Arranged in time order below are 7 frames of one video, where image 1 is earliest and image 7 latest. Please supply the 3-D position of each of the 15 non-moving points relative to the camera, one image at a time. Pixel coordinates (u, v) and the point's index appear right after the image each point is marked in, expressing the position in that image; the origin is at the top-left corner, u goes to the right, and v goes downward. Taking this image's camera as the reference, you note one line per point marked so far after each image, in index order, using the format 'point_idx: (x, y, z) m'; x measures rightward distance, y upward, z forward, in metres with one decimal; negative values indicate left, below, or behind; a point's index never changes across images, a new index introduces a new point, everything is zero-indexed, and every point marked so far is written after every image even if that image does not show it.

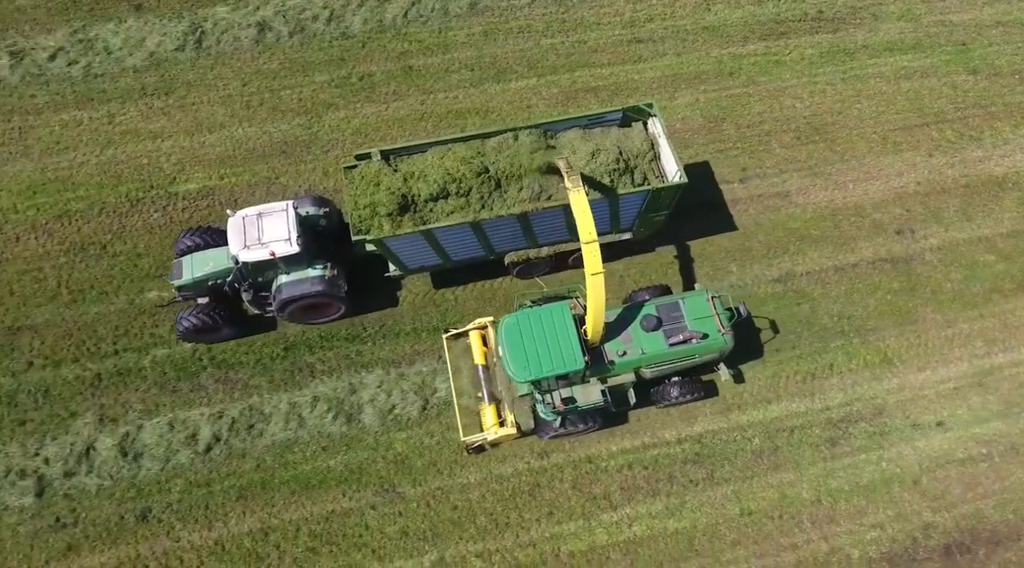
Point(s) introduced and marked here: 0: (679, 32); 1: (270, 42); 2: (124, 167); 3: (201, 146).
0: (+3.4, +5.1, +17.3) m
1: (-4.8, +4.8, +16.8) m
2: (-6.9, +2.1, +15.3) m
3: (-5.7, +2.5, +15.6) m
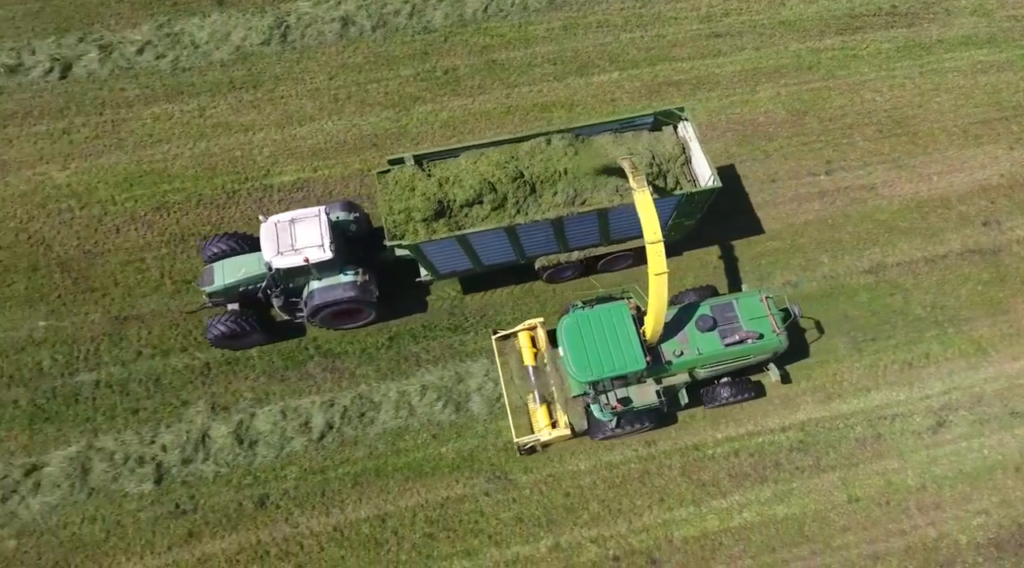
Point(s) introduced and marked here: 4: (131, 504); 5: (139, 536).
0: (+5.0, +5.3, +17.5) m
1: (-3.1, +4.9, +16.9) m
2: (-5.3, +2.2, +15.4) m
3: (-4.0, +2.7, +15.7) m
4: (-5.4, -3.1, +12.2) m
5: (-5.2, -3.5, +12.0) m
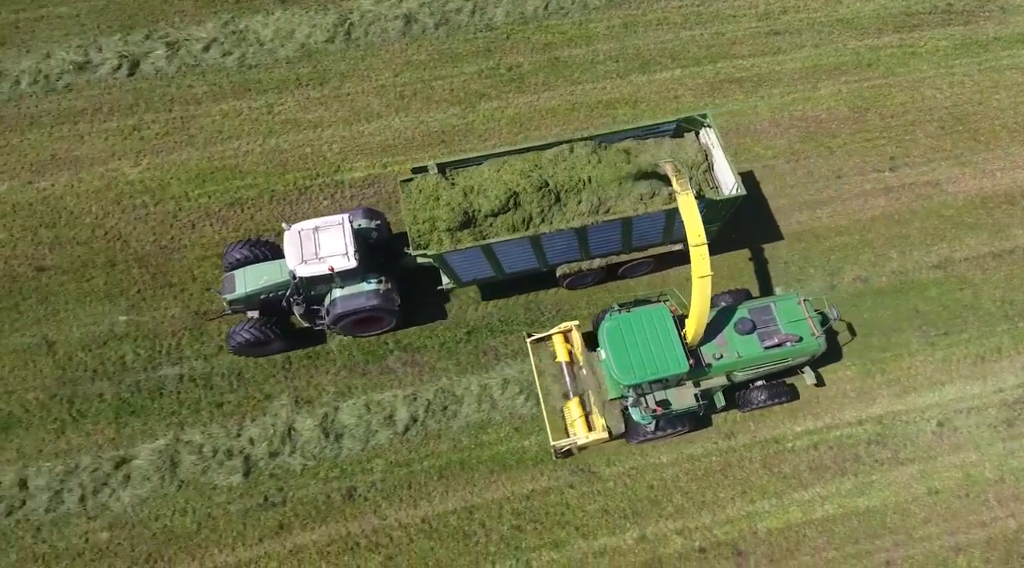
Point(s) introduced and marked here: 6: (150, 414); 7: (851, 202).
0: (+6.3, +5.4, +17.6) m
1: (-1.9, +5.0, +17.0) m
2: (-4.0, +2.3, +15.5) m
3: (-2.8, +2.8, +15.8) m
4: (-4.2, -3.1, +12.3) m
5: (-4.0, -3.5, +12.1) m
6: (-5.5, -2.0, +12.9) m
7: (+6.1, +1.5, +15.4) m
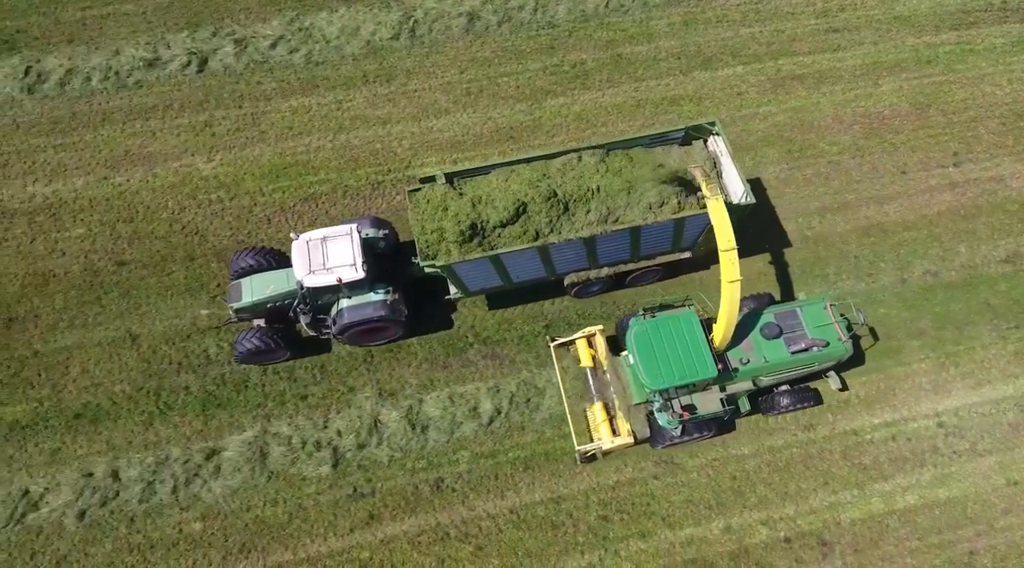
0: (+7.5, +5.5, +17.8) m
1: (-0.6, +5.1, +17.2) m
2: (-2.8, +2.4, +15.6) m
3: (-1.5, +2.9, +15.9) m
4: (-2.9, -3.0, +12.4) m
5: (-2.7, -3.4, +12.2) m
6: (-4.2, -1.9, +13.0) m
7: (+7.4, +1.6, +15.6) m
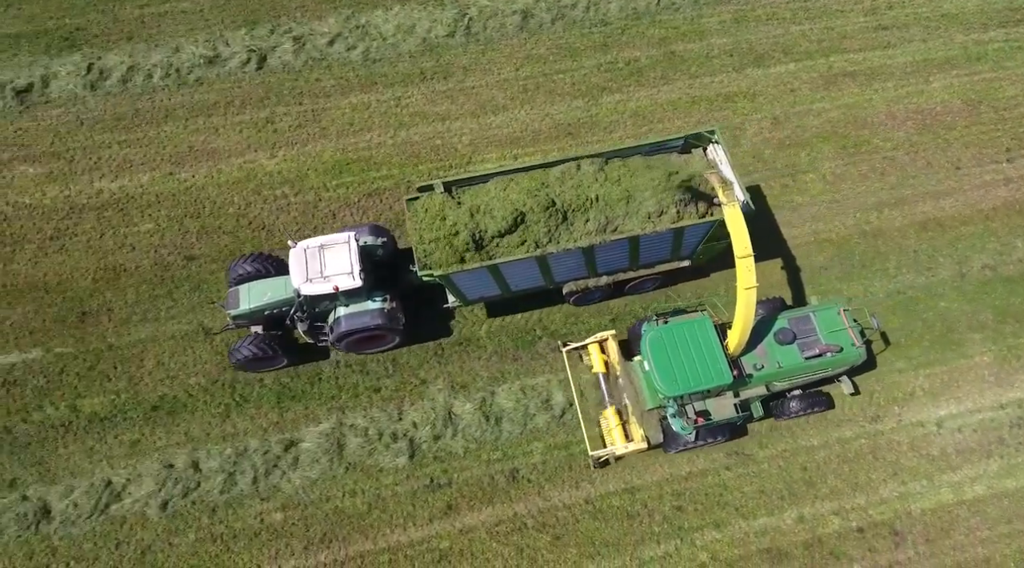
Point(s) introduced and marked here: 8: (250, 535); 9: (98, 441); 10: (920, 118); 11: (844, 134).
0: (+8.6, +5.6, +17.9) m
1: (+0.4, +5.2, +17.3) m
2: (-1.7, +2.5, +15.8) m
3: (-0.5, +3.0, +16.1) m
4: (-1.8, -2.9, +12.5) m
5: (-1.6, -3.3, +12.4) m
6: (-3.1, -1.8, +13.2) m
7: (+8.5, +1.7, +15.7) m
8: (-3.7, -3.6, +12.1) m
9: (-6.1, -2.3, +12.6) m
10: (+7.9, +3.2, +16.6) m
11: (+6.3, +2.9, +16.3) m
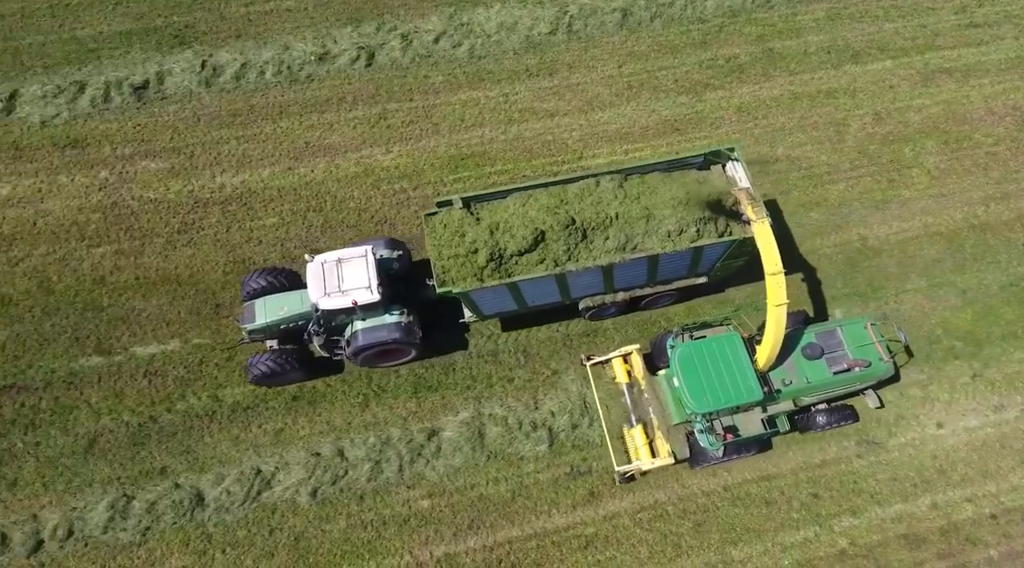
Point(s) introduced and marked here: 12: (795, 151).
0: (+10.7, +5.7, +18.2) m
1: (+2.5, +5.3, +17.6) m
2: (+0.4, +2.6, +16.0) m
3: (+1.6, +3.1, +16.3) m
4: (+0.3, -2.7, +12.8) m
5: (+0.5, -3.1, +12.6) m
6: (-1.0, -1.6, +13.4) m
7: (+10.5, +1.8, +16.0) m
8: (-1.6, -3.4, +12.3) m
9: (-4.1, -2.2, +12.8) m
10: (+10.0, +3.4, +16.8) m
11: (+8.4, +3.0, +16.6) m
12: (+5.3, +2.5, +16.1) m
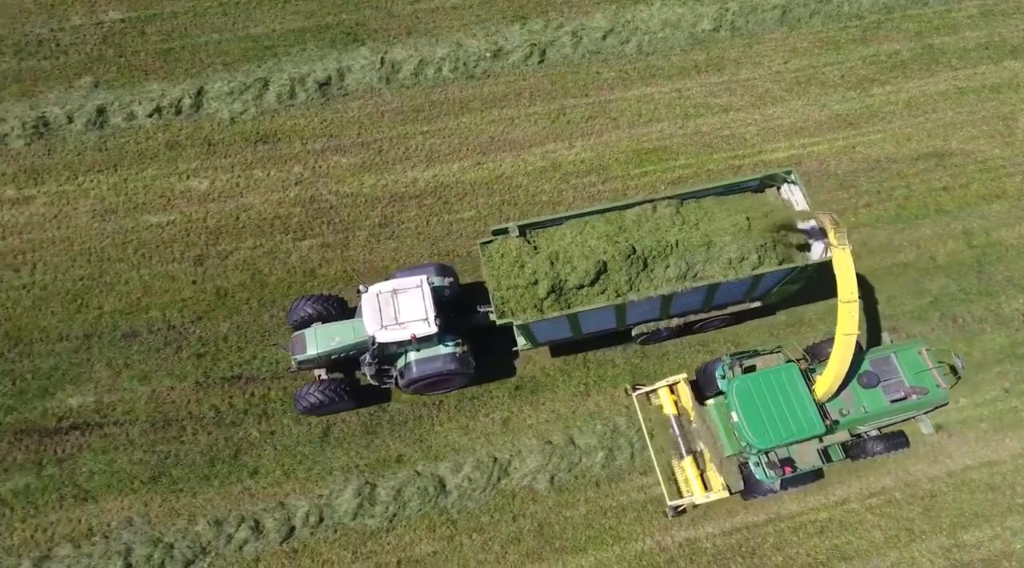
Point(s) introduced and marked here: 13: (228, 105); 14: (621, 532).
0: (+14.0, +5.9, +18.5) m
1: (+5.9, +5.4, +17.8) m
2: (+3.8, +2.8, +16.2) m
3: (+5.0, +3.2, +16.5) m
4: (+3.7, -2.6, +12.9) m
5: (+3.9, -3.0, +12.8) m
6: (+2.4, -1.5, +13.5) m
7: (+13.9, +2.0, +16.2) m
8: (+1.8, -3.3, +12.5) m
9: (-0.6, -2.1, +13.0) m
10: (+13.4, +3.5, +17.1) m
11: (+11.8, +3.2, +16.8) m
12: (+8.7, +2.7, +16.3) m
13: (-5.3, +3.3, +15.9) m
14: (+1.5, -3.6, +12.4) m
